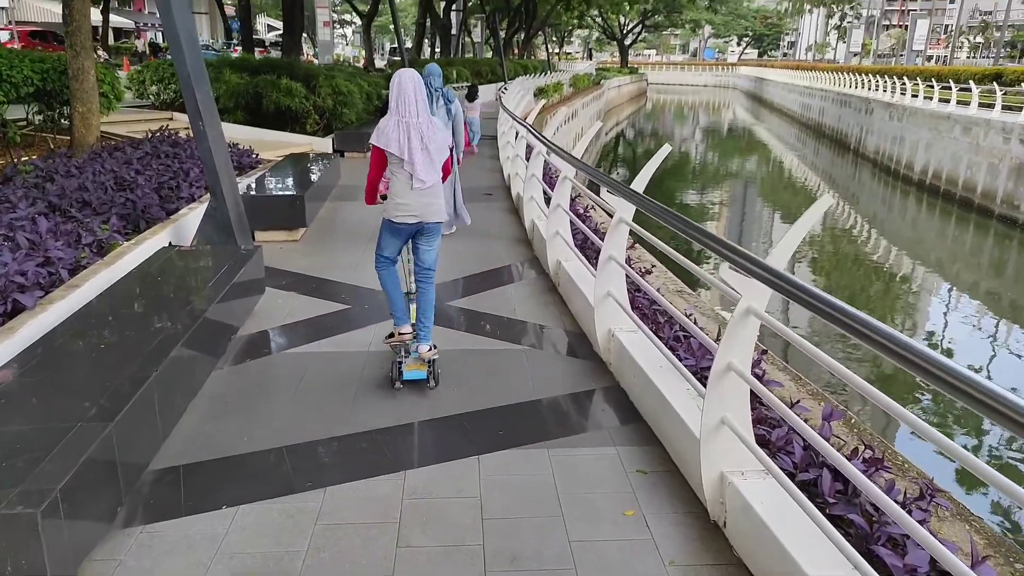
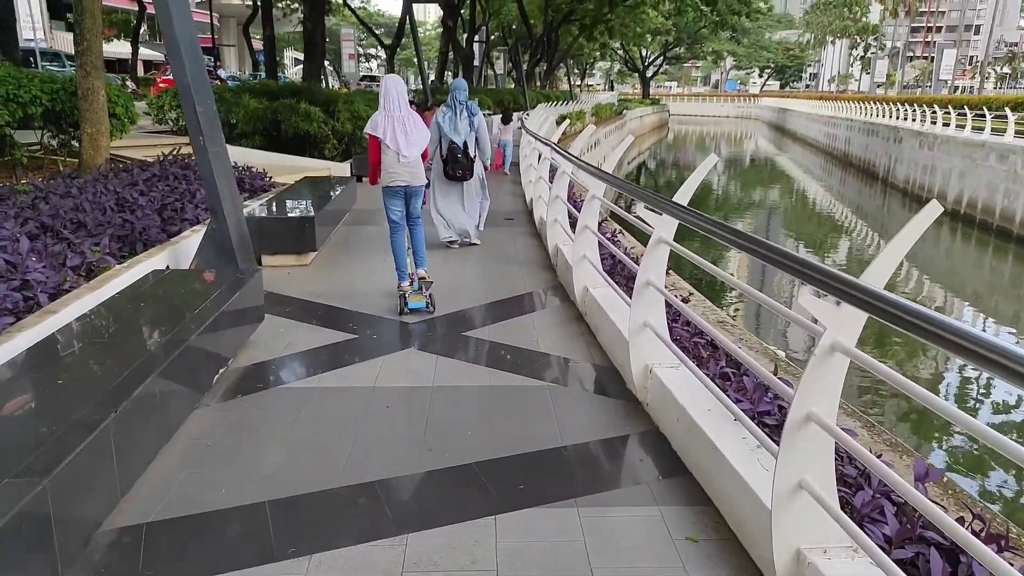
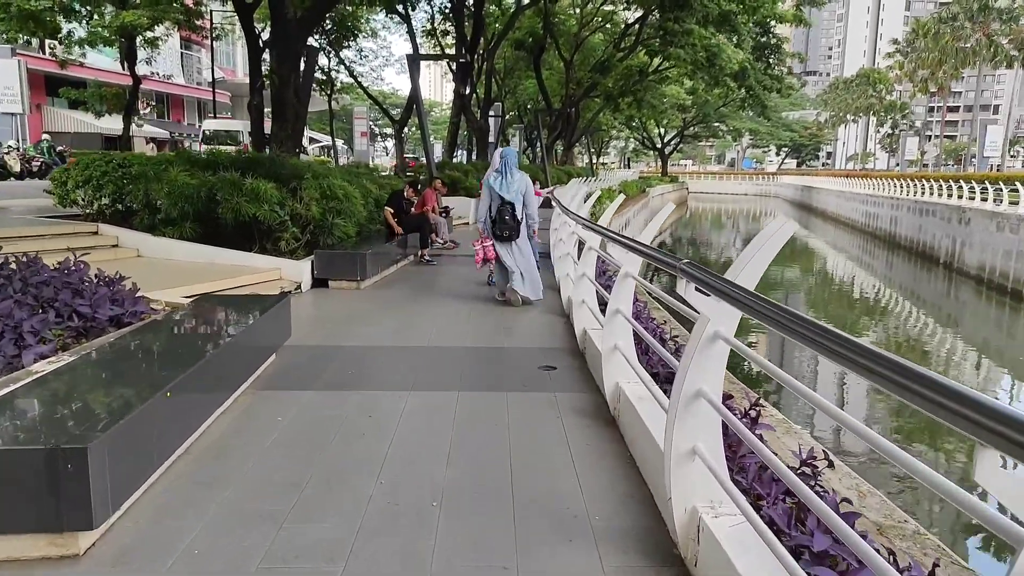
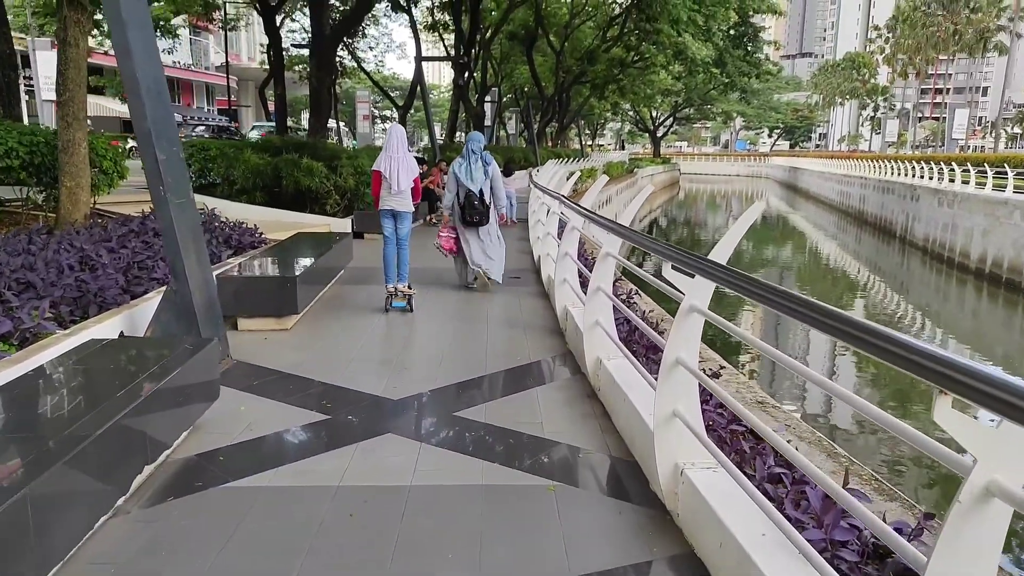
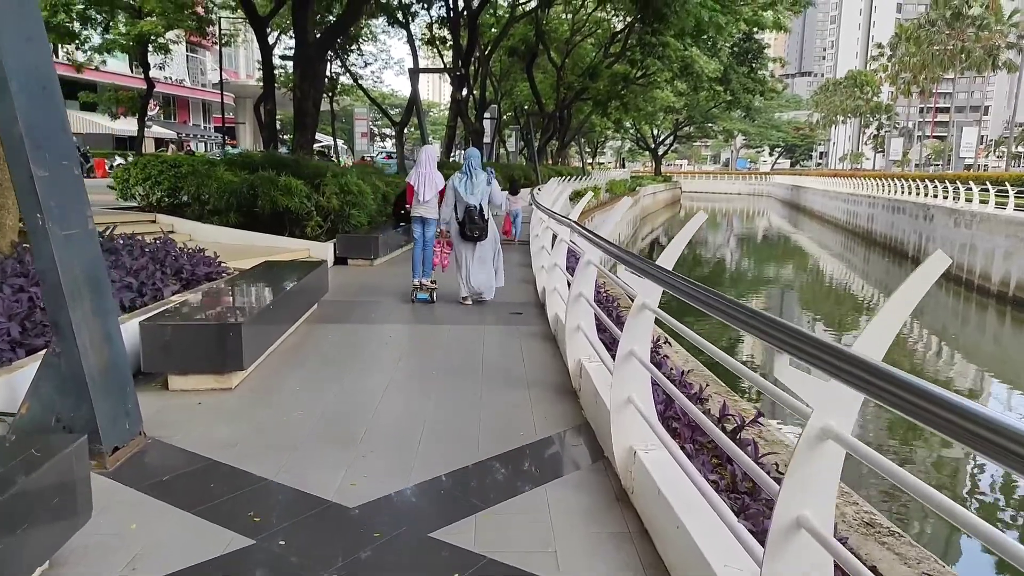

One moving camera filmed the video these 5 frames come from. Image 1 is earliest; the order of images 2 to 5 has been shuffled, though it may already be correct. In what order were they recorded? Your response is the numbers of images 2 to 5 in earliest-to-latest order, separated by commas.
2, 4, 5, 3
